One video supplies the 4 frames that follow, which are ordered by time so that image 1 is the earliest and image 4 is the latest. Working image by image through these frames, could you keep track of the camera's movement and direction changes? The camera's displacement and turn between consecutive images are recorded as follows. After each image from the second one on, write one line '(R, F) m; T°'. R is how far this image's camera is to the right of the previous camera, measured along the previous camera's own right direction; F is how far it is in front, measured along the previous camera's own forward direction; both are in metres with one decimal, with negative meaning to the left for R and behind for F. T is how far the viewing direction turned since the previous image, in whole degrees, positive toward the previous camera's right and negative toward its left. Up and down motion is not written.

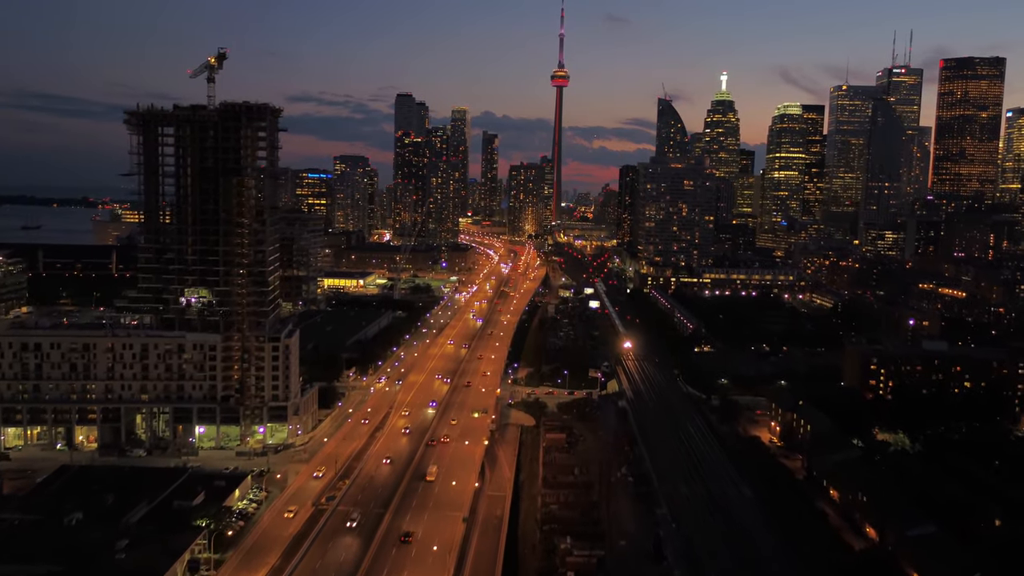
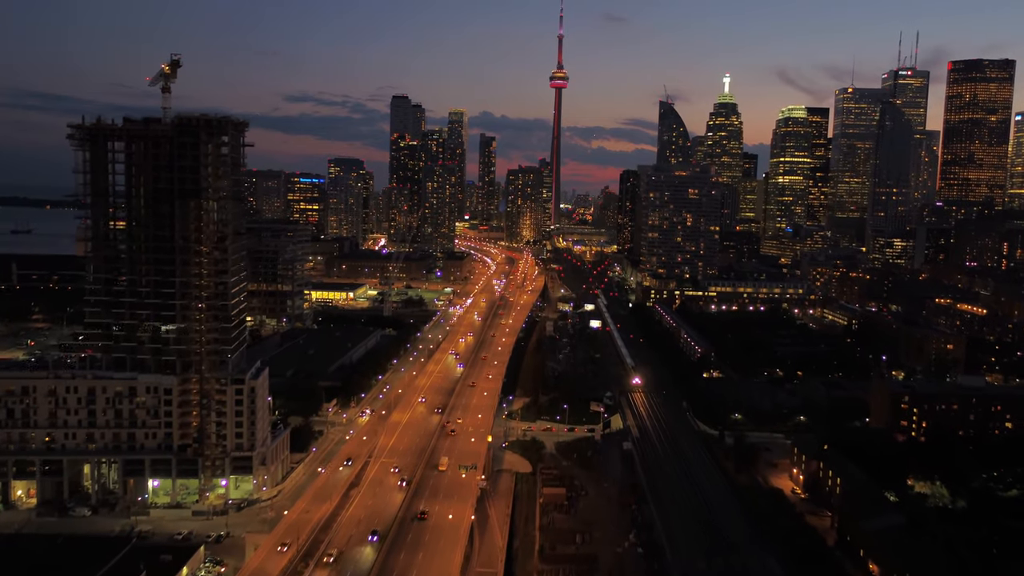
(+0.1, +2.7) m; 0°
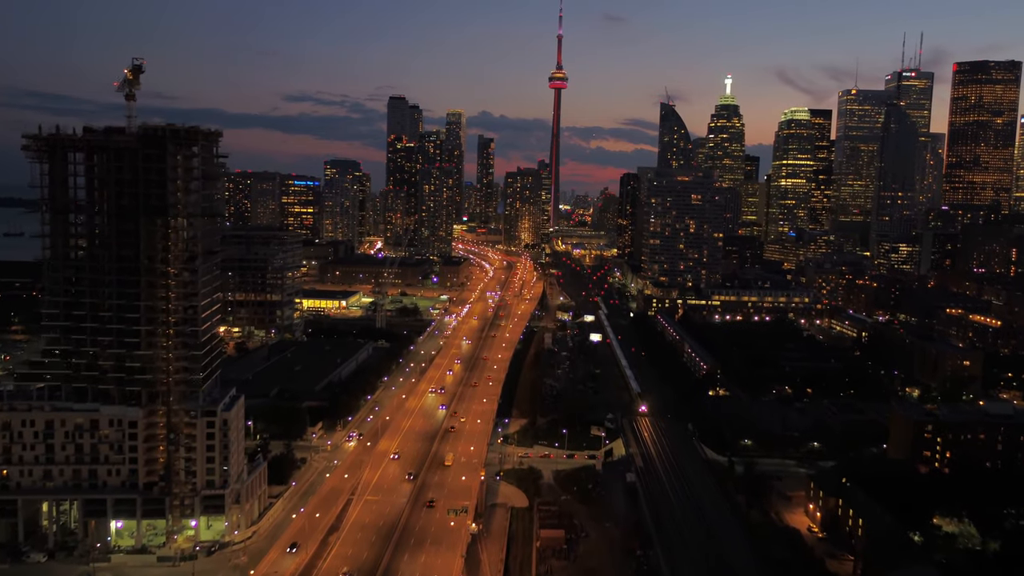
(+0.1, +1.7) m; 0°
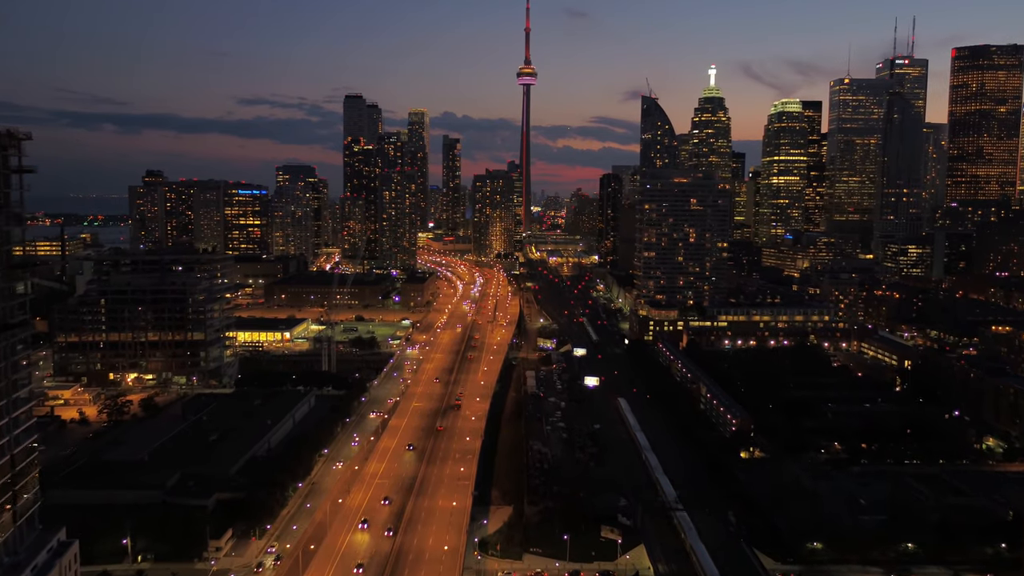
(-0.1, +7.6) m; +2°
